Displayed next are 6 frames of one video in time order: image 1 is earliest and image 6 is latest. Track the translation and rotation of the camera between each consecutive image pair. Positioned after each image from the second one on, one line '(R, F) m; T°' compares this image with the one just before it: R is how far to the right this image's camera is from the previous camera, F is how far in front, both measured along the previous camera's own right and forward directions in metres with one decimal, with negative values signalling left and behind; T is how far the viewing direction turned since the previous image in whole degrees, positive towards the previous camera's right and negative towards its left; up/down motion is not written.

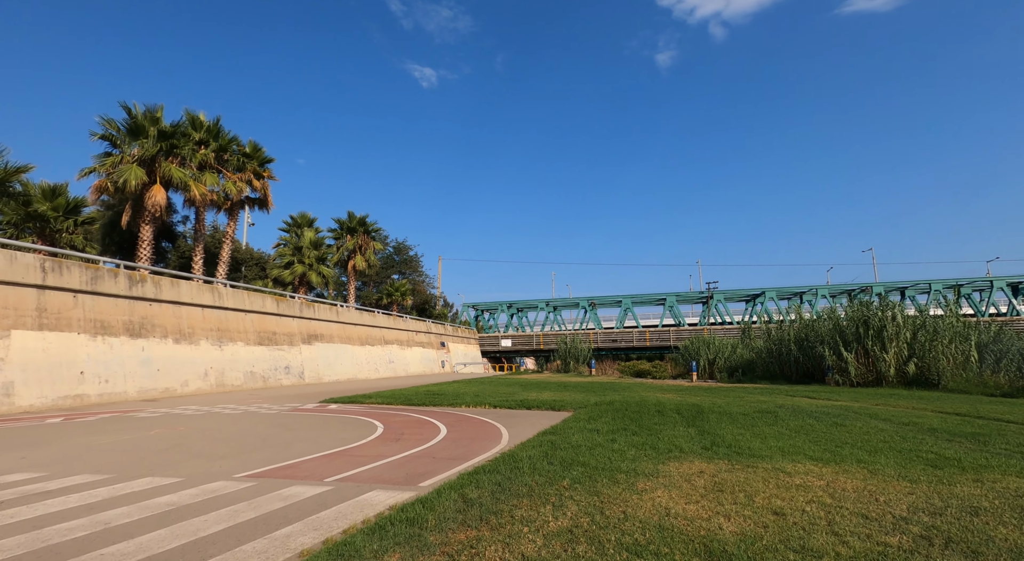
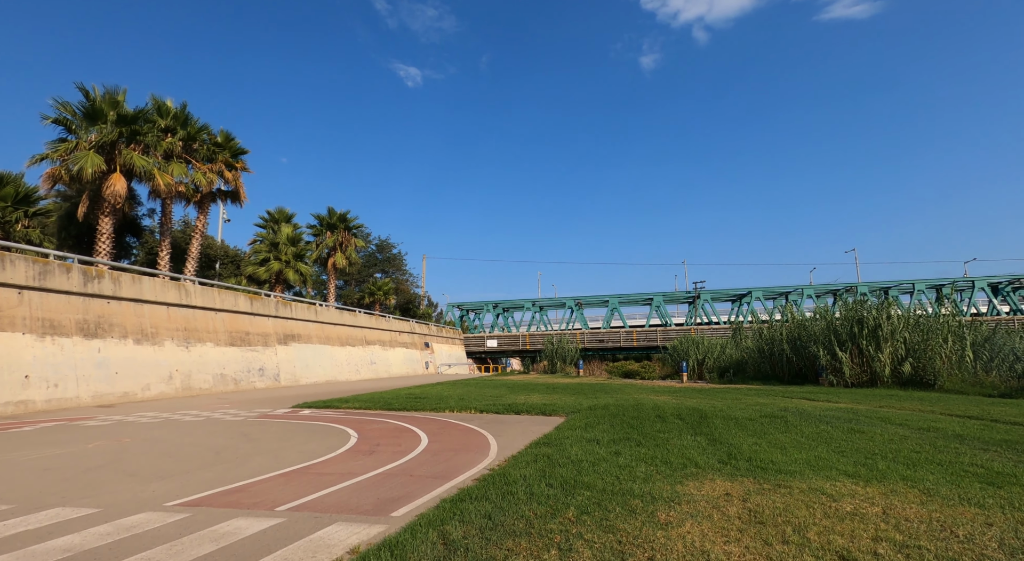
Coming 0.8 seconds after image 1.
(-0.1, +0.9) m; +2°
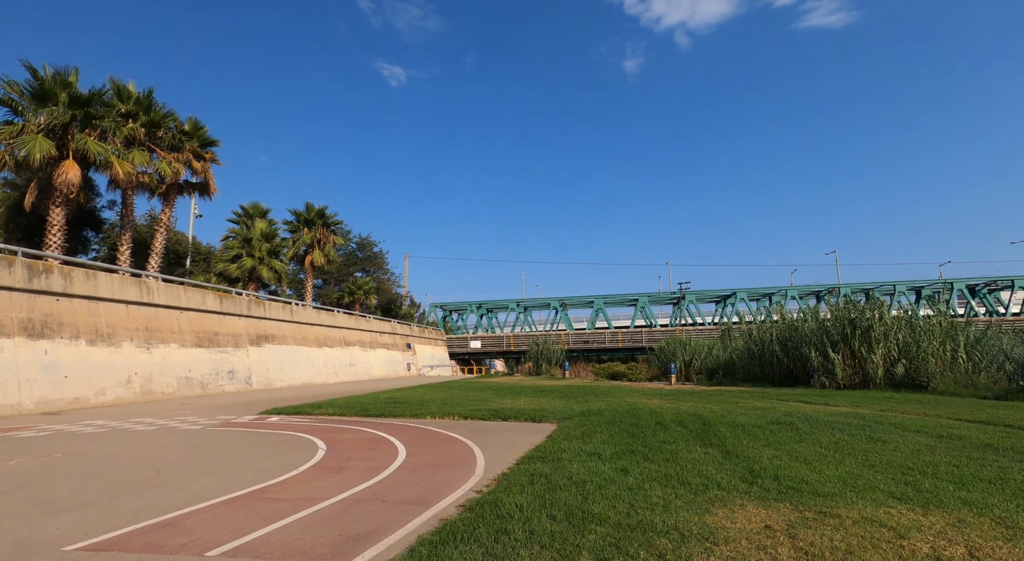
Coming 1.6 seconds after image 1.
(-0.1, +0.9) m; +2°
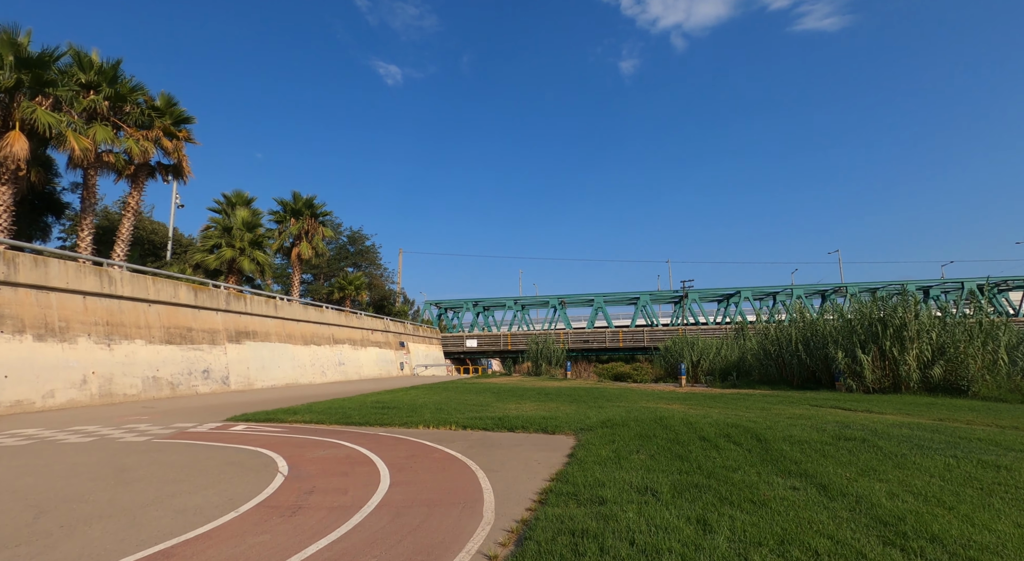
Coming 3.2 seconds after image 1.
(-0.2, +1.8) m; +1°
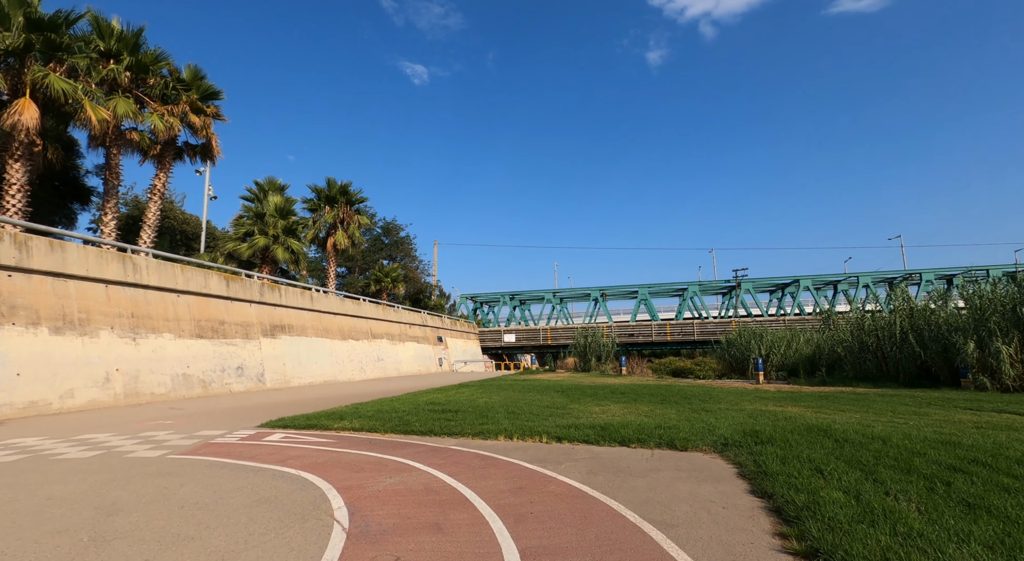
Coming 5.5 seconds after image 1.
(-1.1, +2.2) m; -3°
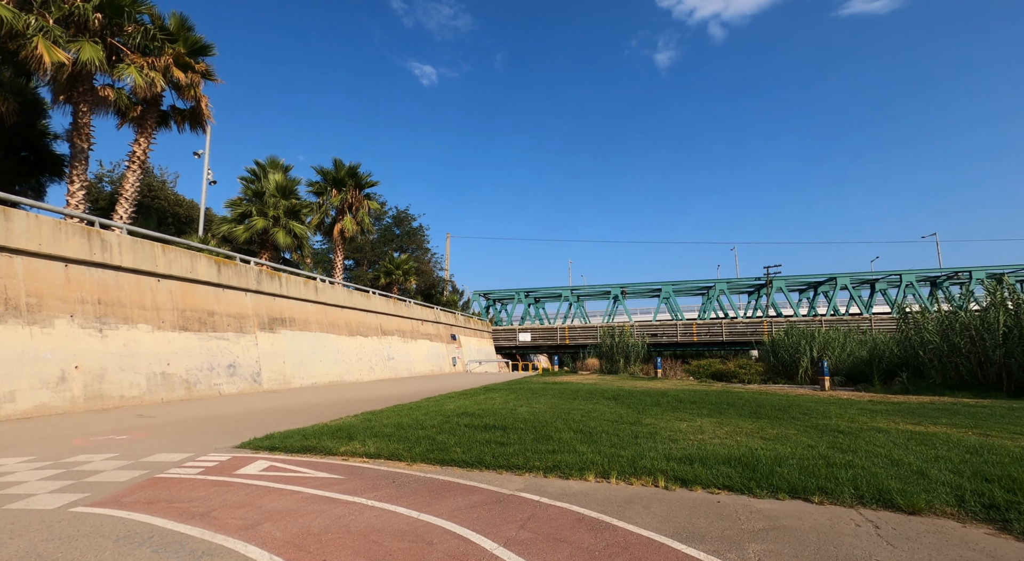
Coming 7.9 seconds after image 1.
(-0.8, +2.7) m; -1°
